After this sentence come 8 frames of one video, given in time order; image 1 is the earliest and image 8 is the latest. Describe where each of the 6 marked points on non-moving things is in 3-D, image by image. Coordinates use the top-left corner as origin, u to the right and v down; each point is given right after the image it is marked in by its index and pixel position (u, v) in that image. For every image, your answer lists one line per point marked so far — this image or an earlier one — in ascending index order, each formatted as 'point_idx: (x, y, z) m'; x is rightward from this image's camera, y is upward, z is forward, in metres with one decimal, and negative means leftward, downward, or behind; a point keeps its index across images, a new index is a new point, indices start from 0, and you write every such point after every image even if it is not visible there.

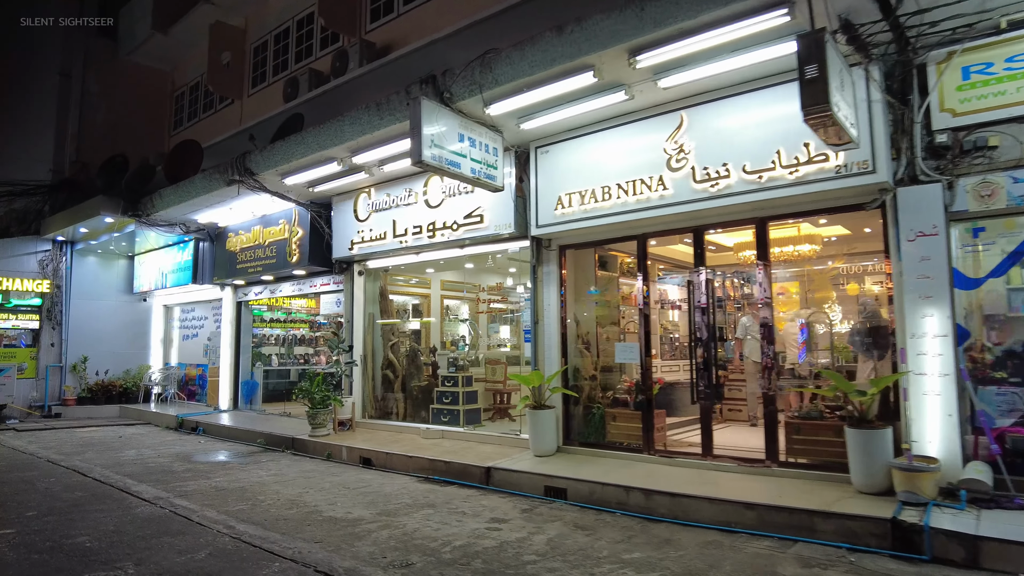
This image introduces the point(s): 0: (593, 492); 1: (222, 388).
0: (+0.7, -1.8, +5.9) m
1: (-5.3, -1.8, +12.0) m
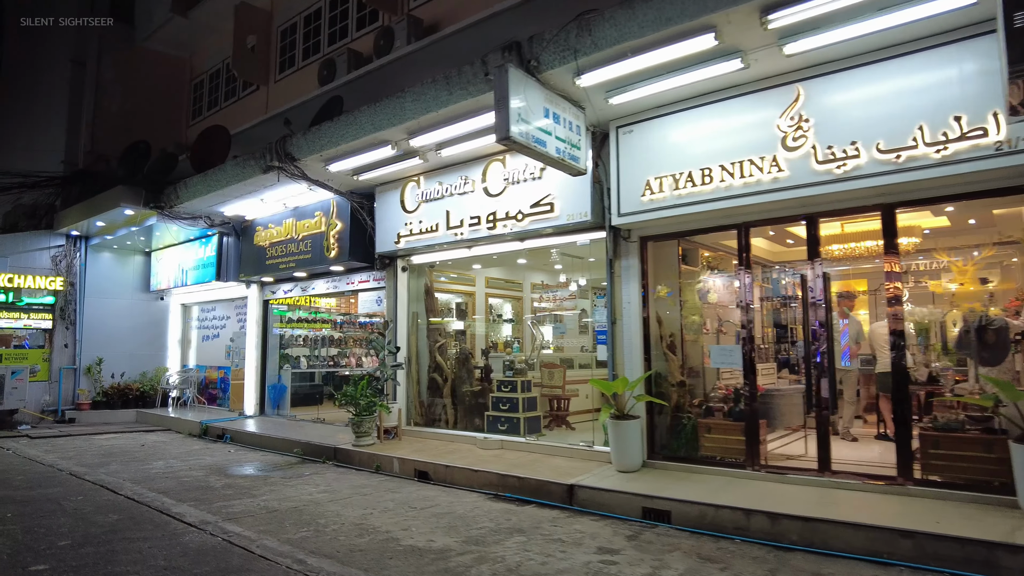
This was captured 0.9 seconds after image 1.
0: (+1.5, -1.8, +5.1) m
1: (-4.5, -1.8, +11.3) m
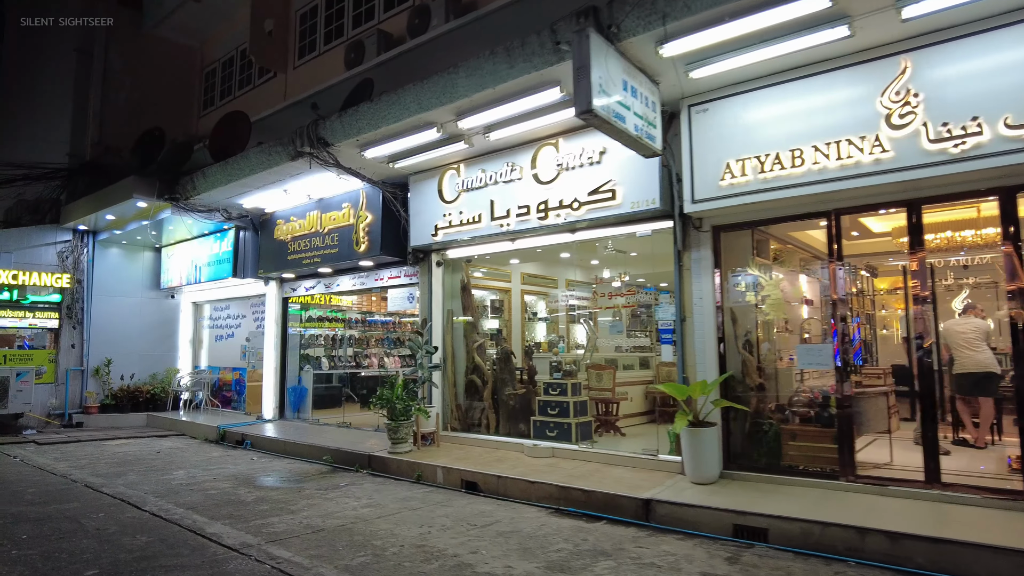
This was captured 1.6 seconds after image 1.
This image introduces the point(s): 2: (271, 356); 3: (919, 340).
0: (+2.1, -1.7, +4.6) m
1: (-4.0, -1.8, +10.7) m
2: (-3.9, -1.1, +10.7) m
3: (+3.3, -0.4, +5.2) m
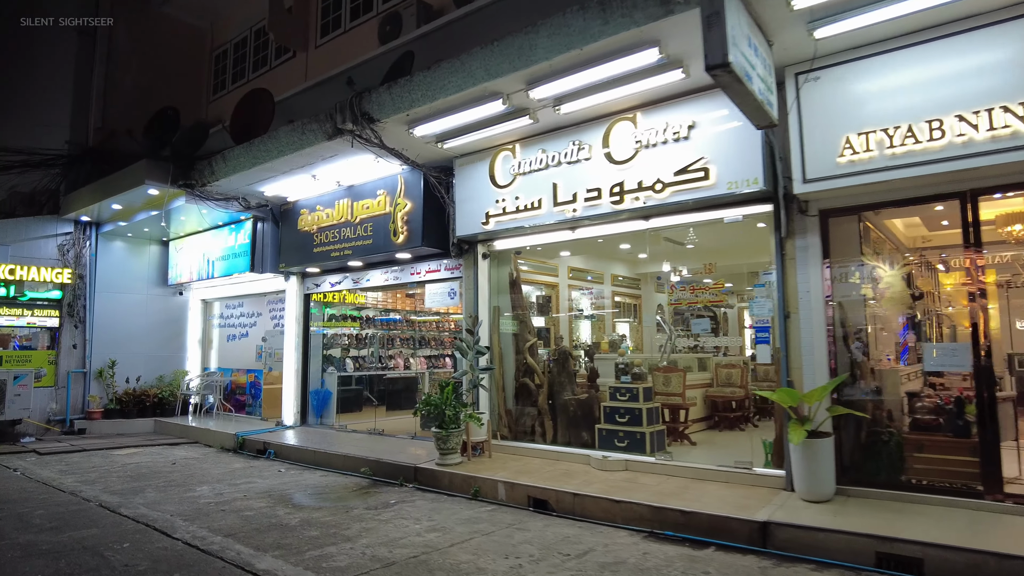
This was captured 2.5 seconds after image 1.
0: (+2.7, -1.6, +3.9) m
1: (-3.4, -1.7, +9.9) m
2: (-3.3, -1.0, +9.9) m
3: (+3.9, -0.4, +4.5) m
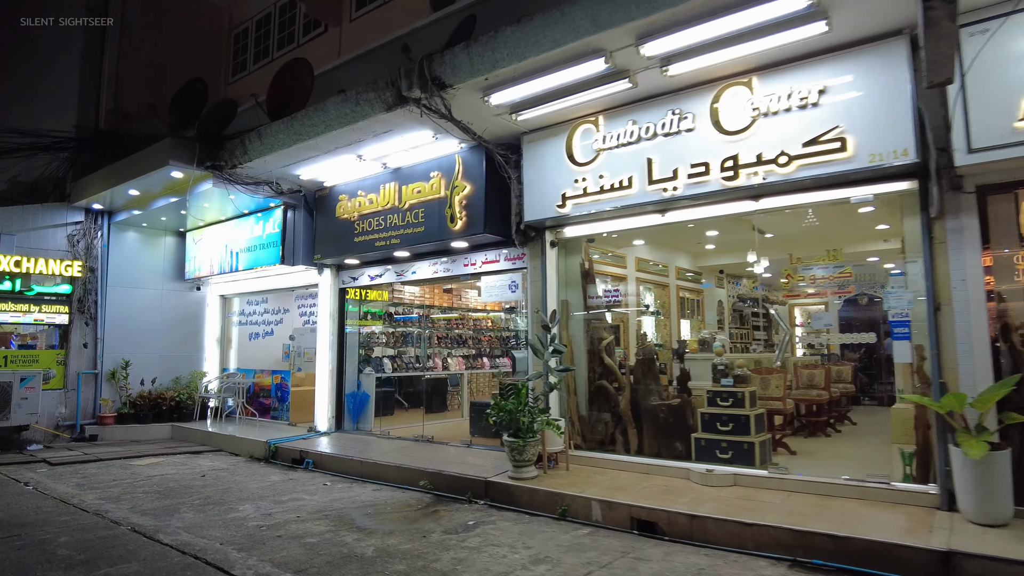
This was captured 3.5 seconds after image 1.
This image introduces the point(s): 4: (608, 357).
0: (+3.5, -1.6, +3.1) m
1: (-2.7, -1.6, +9.1) m
2: (-2.5, -0.9, +9.1) m
3: (+4.7, -0.3, +3.7) m
4: (+1.0, -0.7, +6.8) m
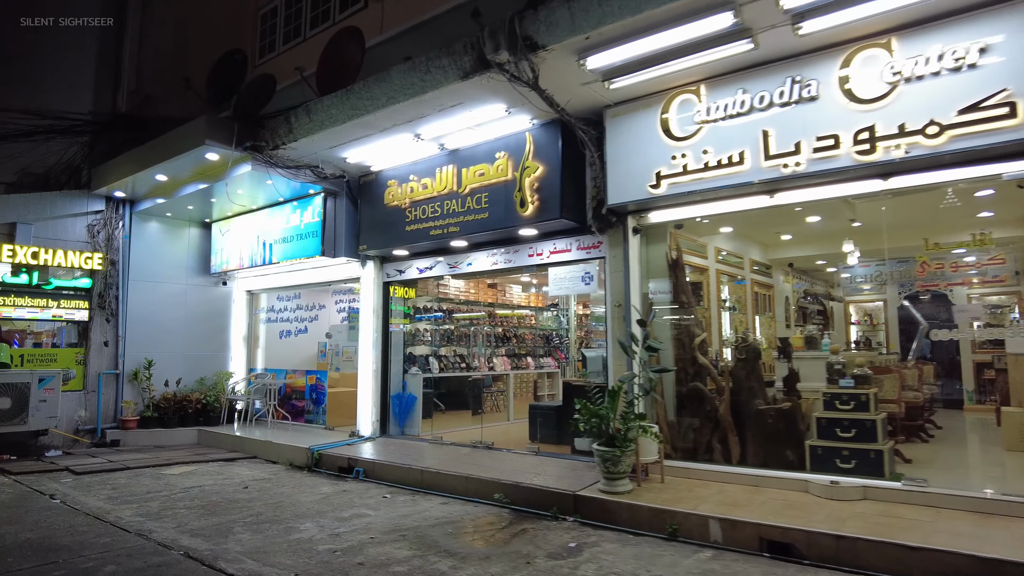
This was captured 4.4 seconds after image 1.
0: (+4.3, -1.5, +2.5) m
1: (-1.9, -1.5, +8.4) m
2: (-1.8, -0.9, +8.4) m
3: (+5.5, -0.2, +3.1) m
4: (+1.7, -0.6, +6.1) m
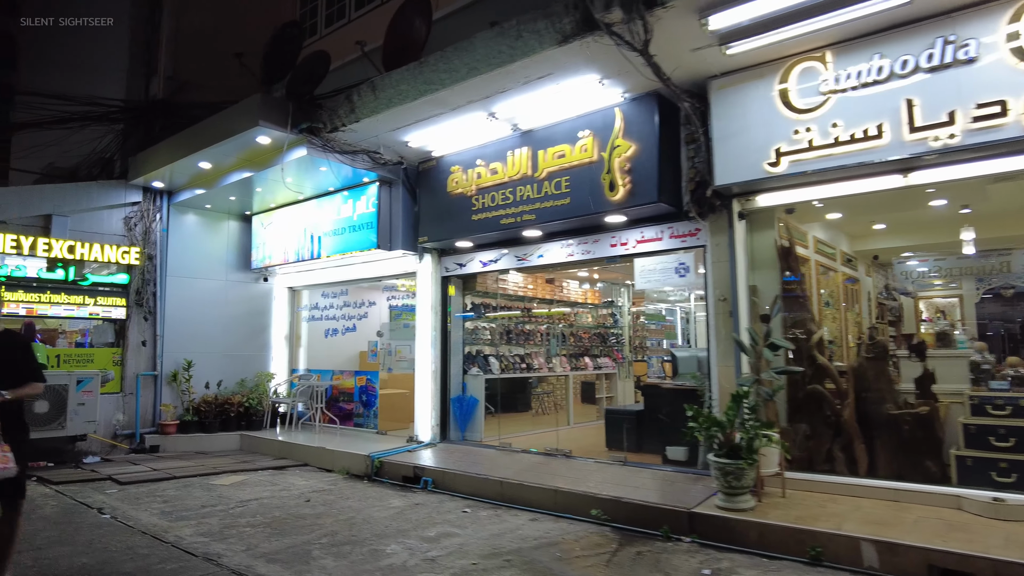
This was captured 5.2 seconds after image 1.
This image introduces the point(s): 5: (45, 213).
0: (+5.0, -1.4, +1.8) m
1: (-1.1, -1.5, +7.9) m
2: (-1.0, -0.8, +7.8) m
3: (+6.2, -0.1, +2.4) m
4: (+2.5, -0.6, +5.5) m
5: (-5.6, +0.9, +7.9) m
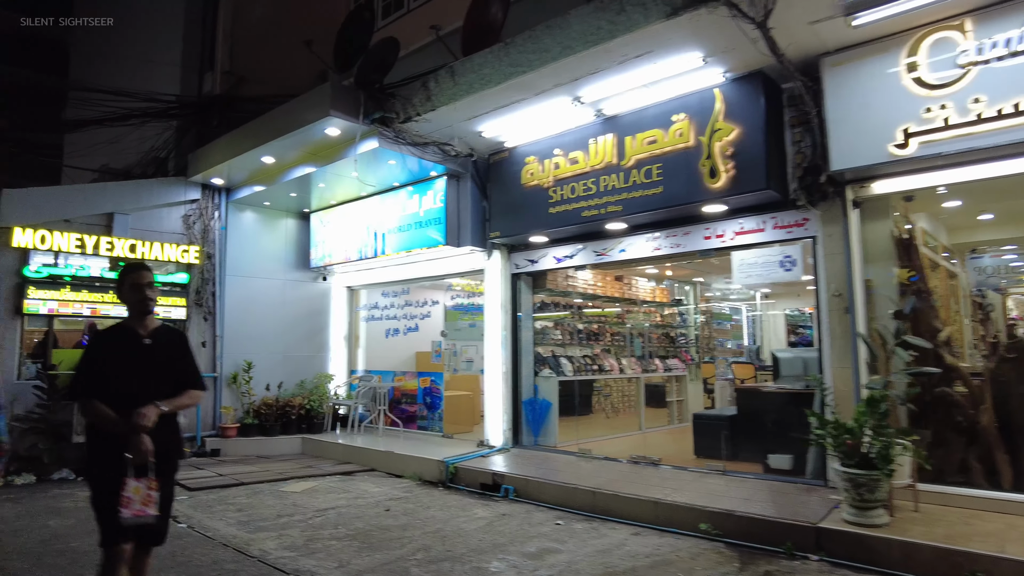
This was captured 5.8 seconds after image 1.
0: (+5.6, -1.3, +1.2) m
1: (-0.3, -1.4, +7.5) m
2: (-0.2, -0.8, +7.5) m
3: (+6.8, 0.0, +1.8) m
4: (+3.2, -0.5, +5.0) m
5: (-4.7, +0.9, +7.7) m
